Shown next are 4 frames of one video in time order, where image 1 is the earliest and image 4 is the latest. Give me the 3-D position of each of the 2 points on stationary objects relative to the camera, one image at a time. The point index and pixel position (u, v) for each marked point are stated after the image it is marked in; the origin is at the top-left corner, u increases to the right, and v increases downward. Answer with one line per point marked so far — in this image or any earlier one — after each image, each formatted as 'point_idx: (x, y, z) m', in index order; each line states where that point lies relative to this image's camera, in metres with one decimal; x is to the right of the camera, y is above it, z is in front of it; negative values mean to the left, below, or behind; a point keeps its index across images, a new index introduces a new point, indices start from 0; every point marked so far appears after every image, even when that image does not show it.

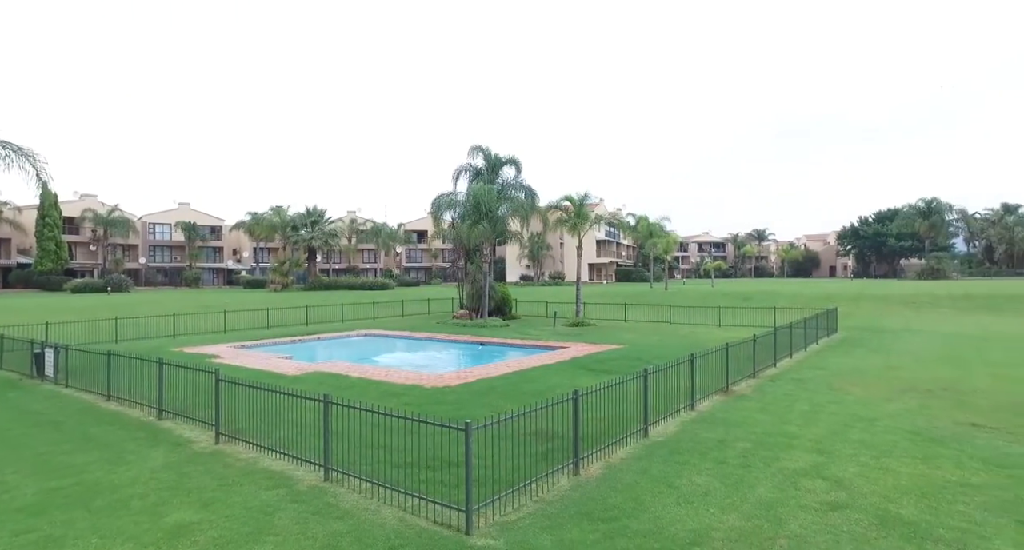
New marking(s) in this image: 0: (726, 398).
0: (+4.1, -2.3, +12.4) m
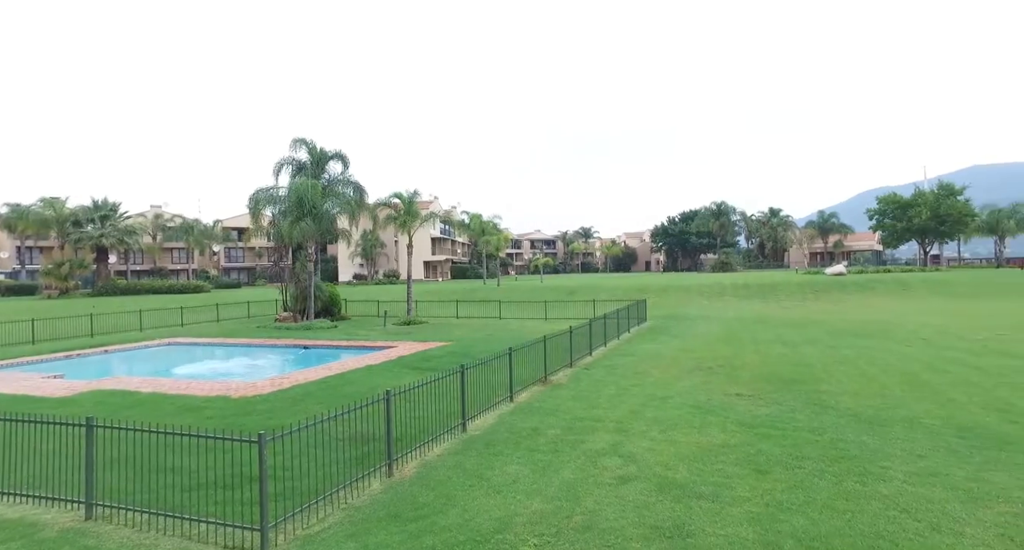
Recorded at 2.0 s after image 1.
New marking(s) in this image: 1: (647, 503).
0: (+0.6, -2.3, +13.0) m
1: (+1.5, -2.4, +6.9) m
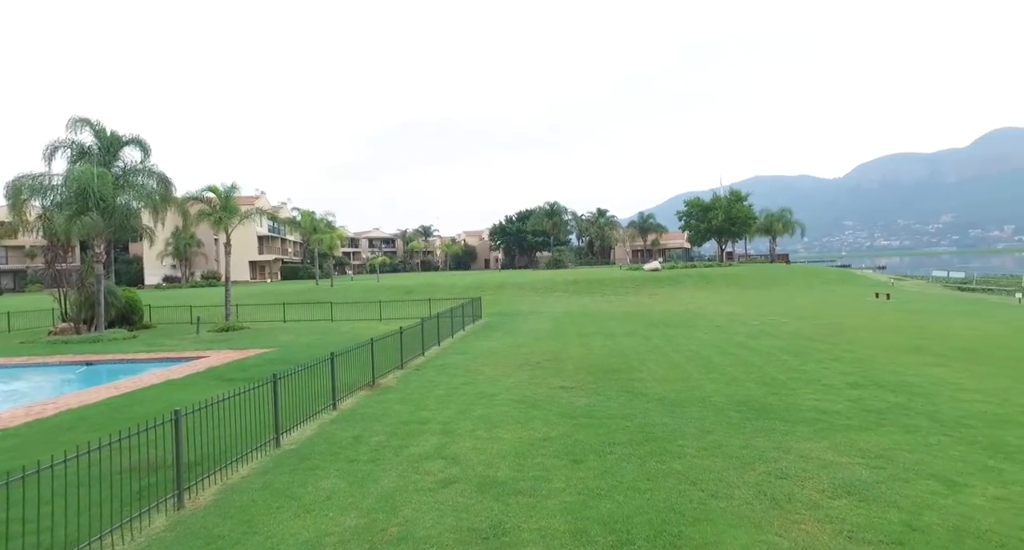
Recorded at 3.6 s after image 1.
0: (-2.8, -2.3, +12.5) m
1: (-0.5, -2.4, +6.8) m
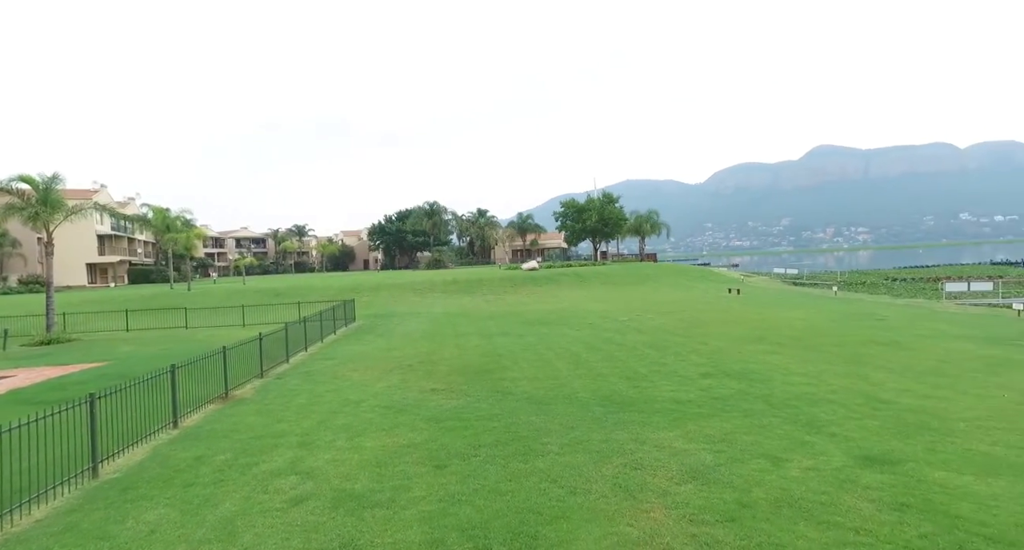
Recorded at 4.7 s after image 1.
0: (-5.2, -2.3, +11.6) m
1: (-1.9, -2.5, +6.4) m
